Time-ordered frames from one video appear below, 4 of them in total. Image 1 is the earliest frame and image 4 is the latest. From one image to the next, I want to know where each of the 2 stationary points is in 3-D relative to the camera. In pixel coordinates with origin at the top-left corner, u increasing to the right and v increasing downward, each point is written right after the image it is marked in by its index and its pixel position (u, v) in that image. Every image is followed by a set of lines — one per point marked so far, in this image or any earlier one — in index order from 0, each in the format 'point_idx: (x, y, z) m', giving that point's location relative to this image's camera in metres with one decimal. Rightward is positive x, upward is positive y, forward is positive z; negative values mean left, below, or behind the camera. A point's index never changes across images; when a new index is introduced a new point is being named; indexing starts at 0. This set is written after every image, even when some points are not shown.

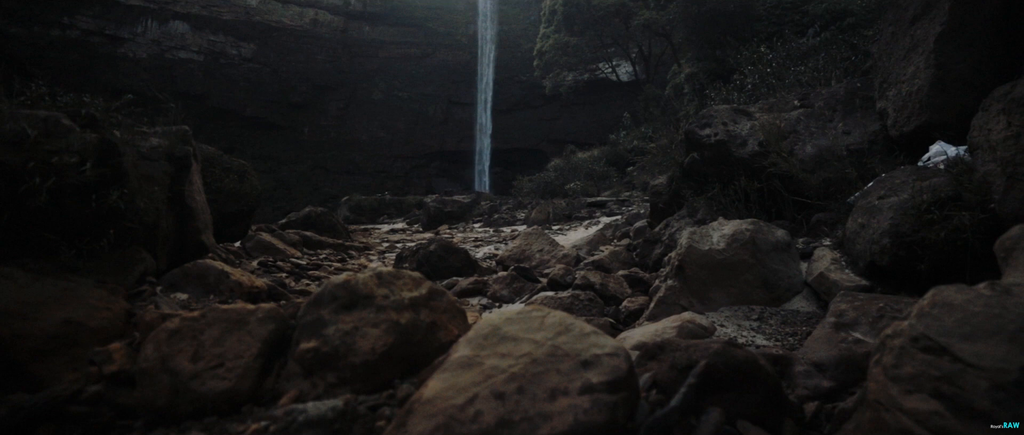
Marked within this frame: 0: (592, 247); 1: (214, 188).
0: (+1.0, -0.4, +6.5) m
1: (-3.4, +0.3, +5.9) m
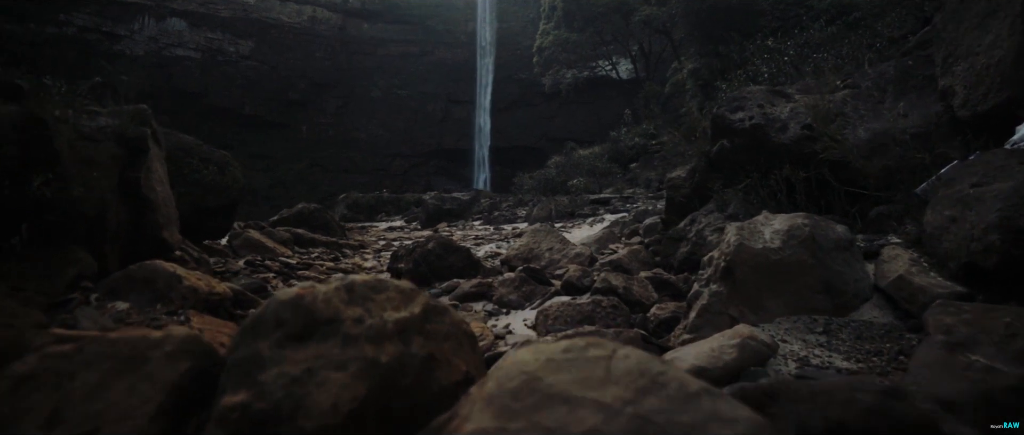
0: (+1.0, -0.3, +5.9) m
1: (-3.4, +0.4, +5.4) m
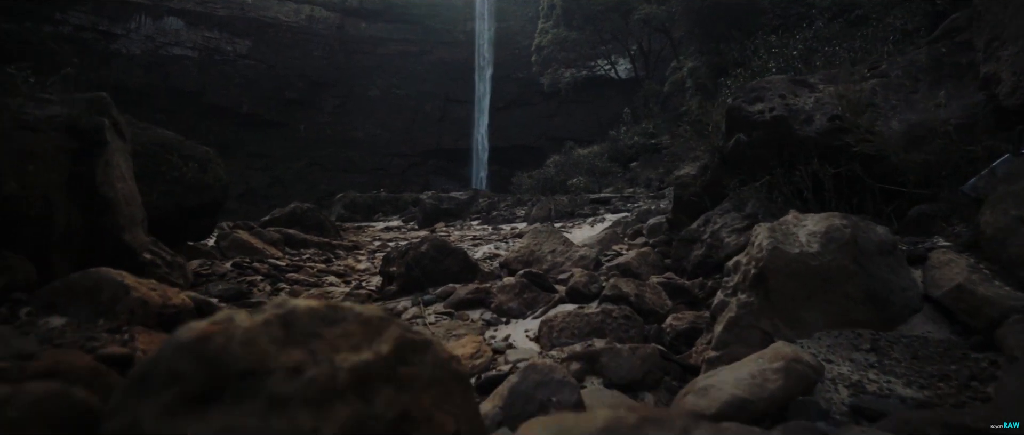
0: (+1.0, -0.3, +5.6) m
1: (-3.4, +0.4, +5.1) m
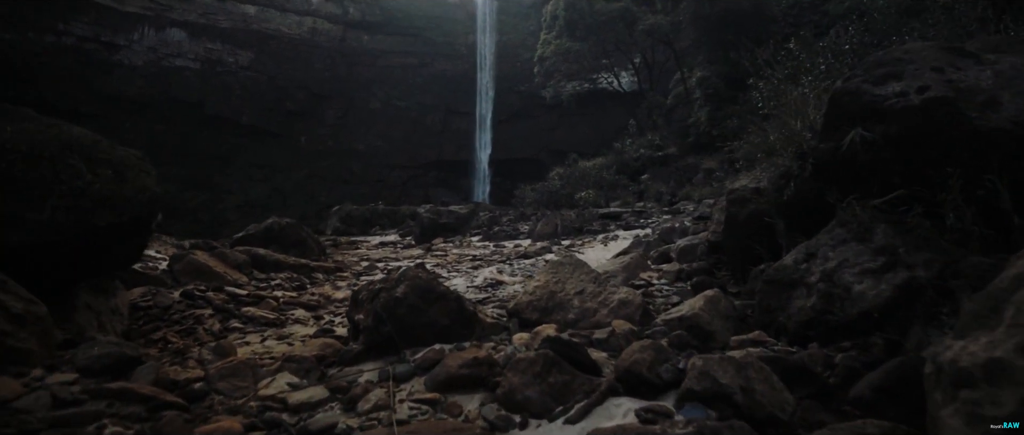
0: (+1.1, -0.5, +4.4) m
1: (-3.3, +0.2, +3.8) m
